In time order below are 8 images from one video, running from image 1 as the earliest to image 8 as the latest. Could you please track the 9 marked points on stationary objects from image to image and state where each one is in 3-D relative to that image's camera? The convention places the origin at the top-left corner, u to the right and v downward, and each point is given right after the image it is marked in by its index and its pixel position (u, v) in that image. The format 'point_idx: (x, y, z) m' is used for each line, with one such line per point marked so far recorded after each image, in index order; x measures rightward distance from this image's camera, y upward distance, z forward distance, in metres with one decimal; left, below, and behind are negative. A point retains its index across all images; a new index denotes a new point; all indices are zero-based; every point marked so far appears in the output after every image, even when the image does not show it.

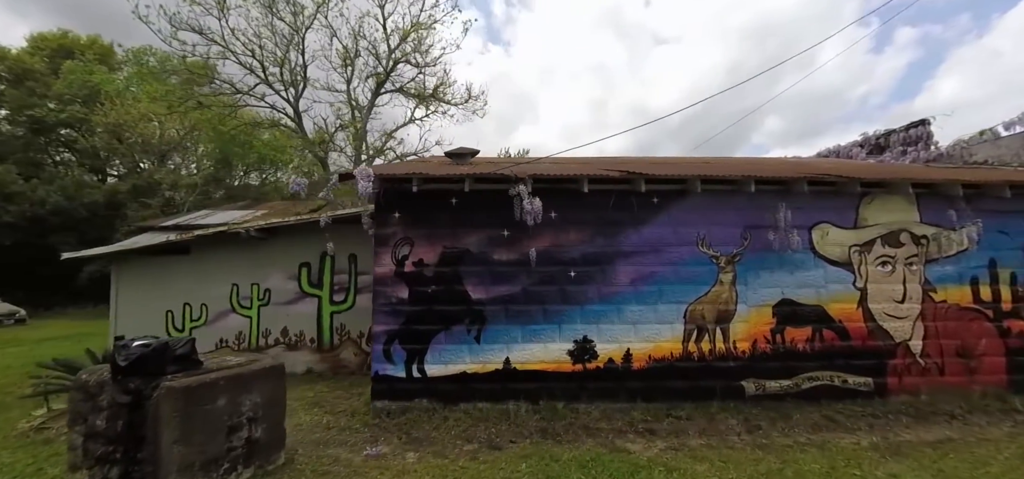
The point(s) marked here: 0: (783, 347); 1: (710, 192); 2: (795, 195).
0: (+3.1, -1.2, +5.1) m
1: (+2.3, +0.6, +5.2) m
2: (+3.3, +0.5, +5.2) m
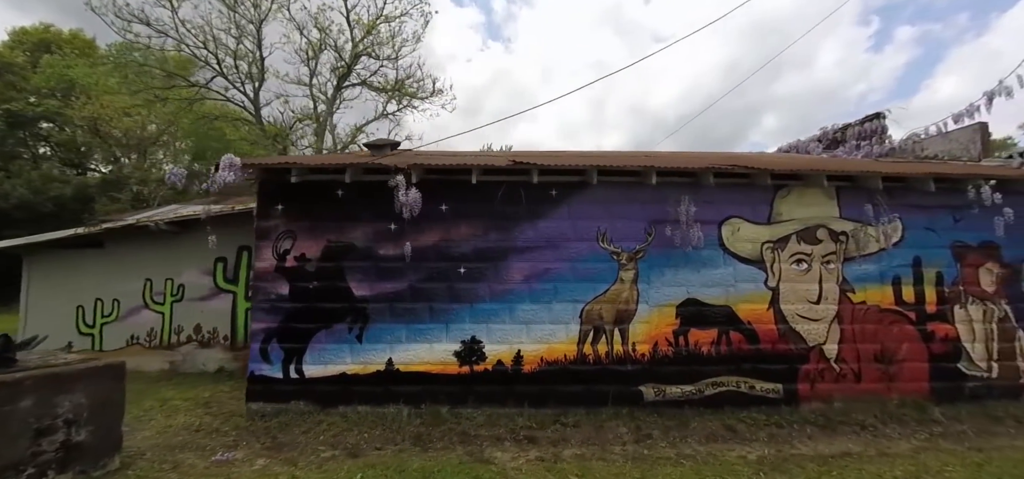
0: (+1.8, -1.2, +4.8) m
1: (+1.1, +0.6, +4.9) m
2: (+2.1, +0.6, +4.9) m
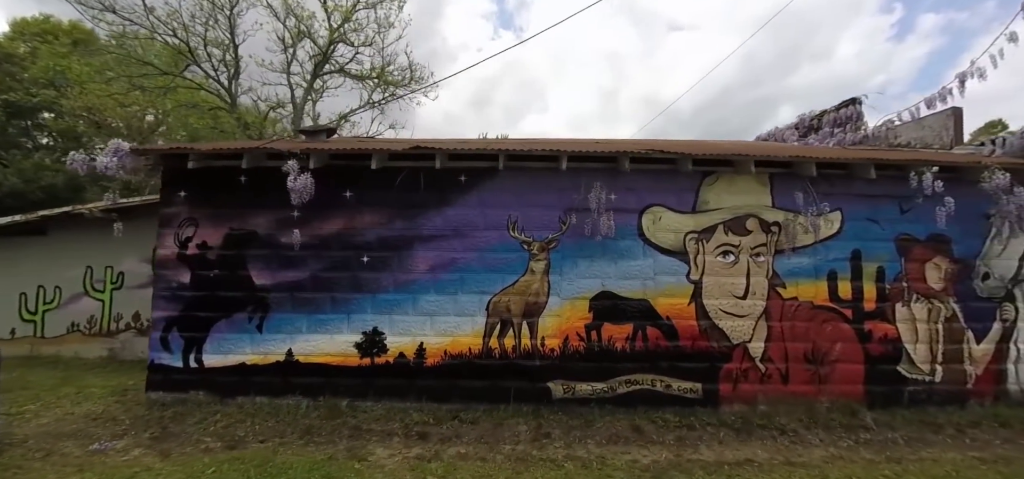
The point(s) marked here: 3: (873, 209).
0: (+0.9, -1.1, +4.5) m
1: (+0.1, +0.7, +4.6) m
2: (+1.1, +0.7, +4.6) m
3: (+3.8, +0.3, +4.7) m
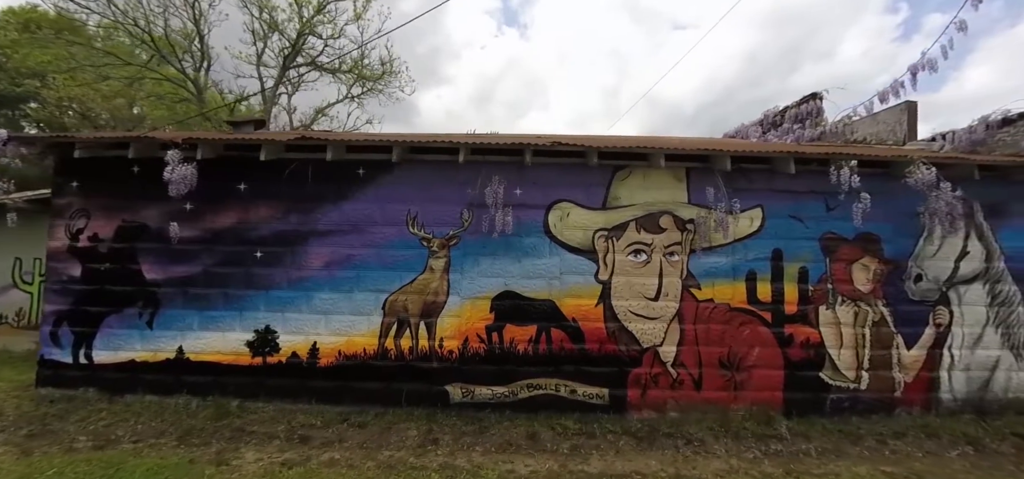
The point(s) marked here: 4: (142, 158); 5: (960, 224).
0: (-0.1, -1.0, +4.3) m
1: (-0.9, +0.8, +4.4) m
2: (+0.2, +0.7, +4.4) m
3: (+2.8, +0.3, +4.4) m
4: (-3.6, +0.8, +4.5) m
5: (+4.5, +0.2, +4.5) m
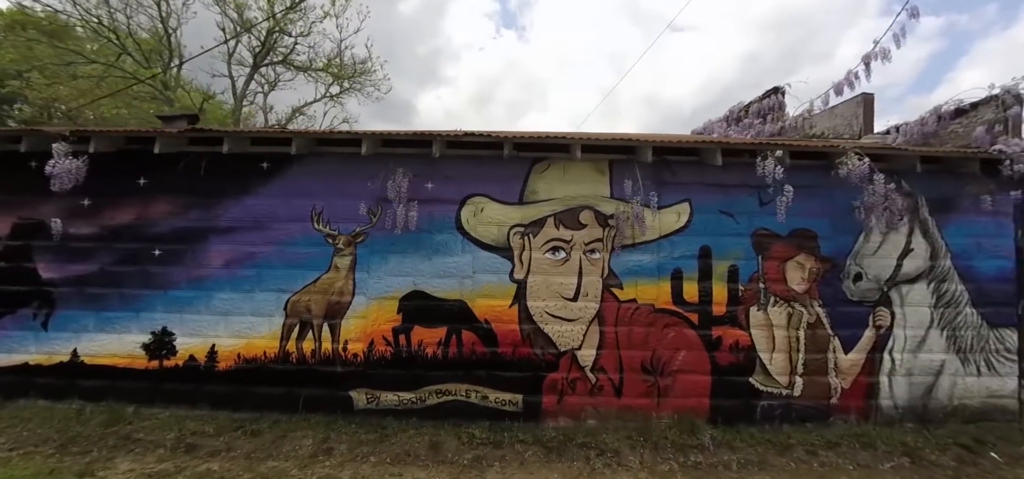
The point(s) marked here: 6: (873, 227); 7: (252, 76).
0: (-0.9, -1.0, +4.1) m
1: (-1.7, +0.8, +4.1) m
2: (-0.7, +0.7, +4.1) m
3: (+2.0, +0.4, +4.2) m
4: (-4.5, +0.8, +4.2) m
5: (+3.7, +0.2, +4.2) m
6: (+3.4, +0.1, +4.2) m
7: (-6.7, +4.2, +11.7) m
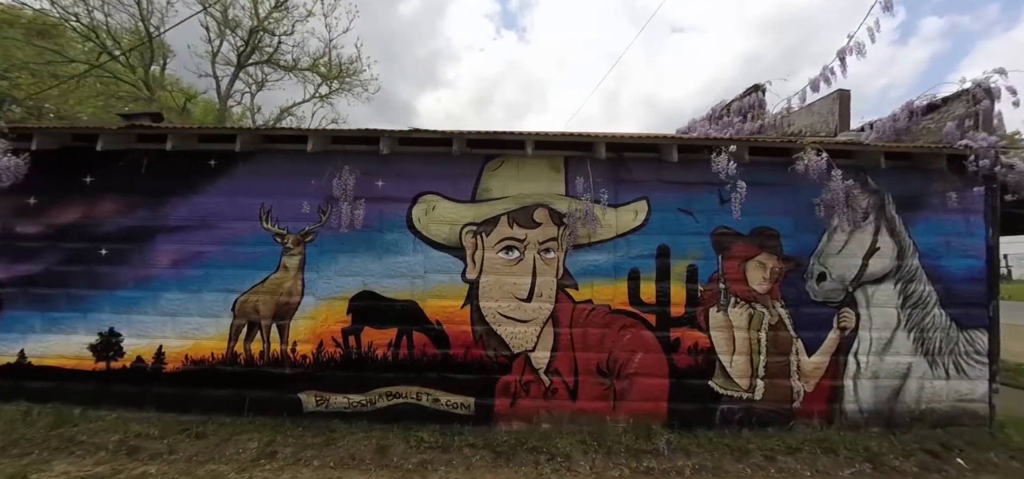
0: (-1.4, -1.0, +4.0) m
1: (-2.1, +0.8, +4.1) m
2: (-1.1, +0.7, +4.1) m
3: (+1.6, +0.4, +4.1) m
4: (-4.9, +0.8, +4.2) m
5: (+3.2, +0.2, +4.1) m
6: (+2.9, +0.1, +4.1) m
7: (-7.1, +4.2, +11.6) m
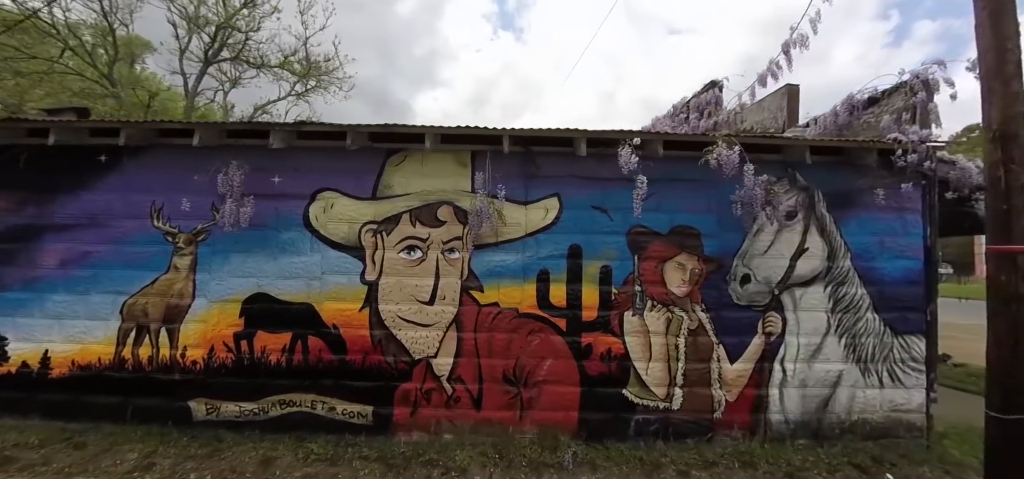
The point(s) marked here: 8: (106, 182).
0: (-2.2, -1.0, +3.8) m
1: (-2.9, +0.8, +3.9) m
2: (-1.9, +0.7, +3.8) m
3: (+0.7, +0.4, +3.8) m
4: (-5.7, +0.8, +4.0) m
5: (+2.4, +0.2, +3.8) m
6: (+2.1, +0.1, +3.8) m
7: (-7.8, +4.3, +11.5) m
8: (-3.5, +0.5, +3.9) m
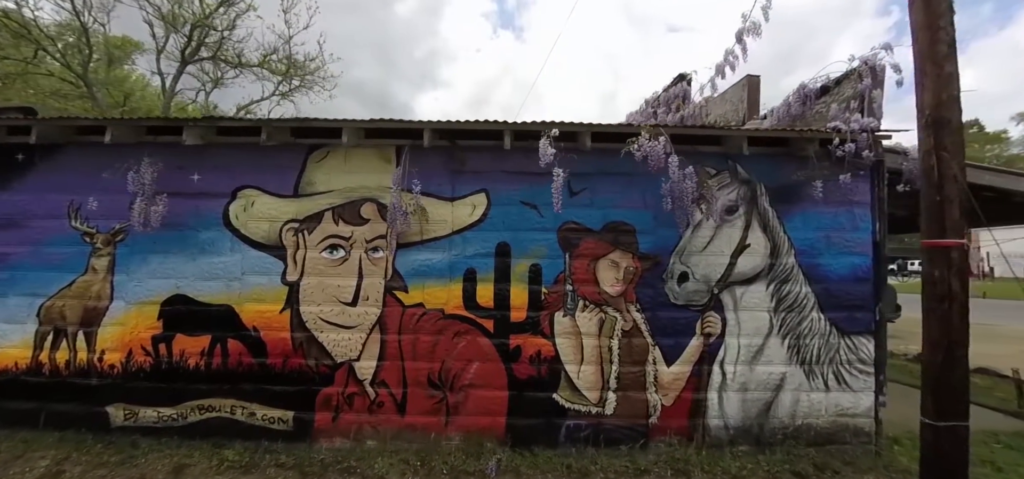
0: (-2.8, -1.0, +3.6) m
1: (-3.5, +0.8, +3.7) m
2: (-2.5, +0.7, +3.7) m
3: (+0.1, +0.4, +3.7) m
4: (-6.3, +0.8, +3.9) m
5: (+1.8, +0.2, +3.7) m
6: (+1.5, +0.2, +3.6) m
7: (-8.3, +4.2, +11.4) m
8: (-4.1, +0.5, +3.8) m
